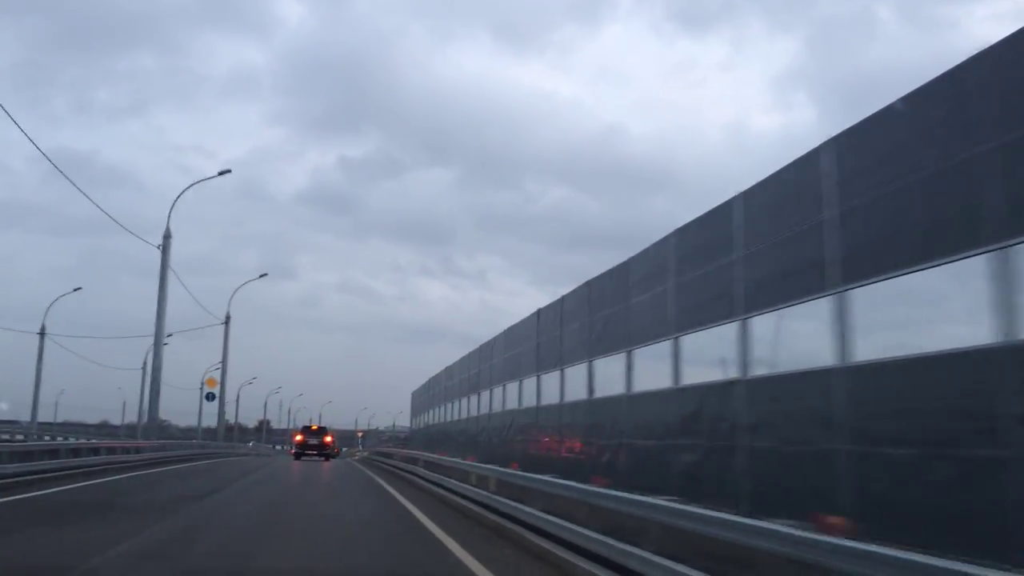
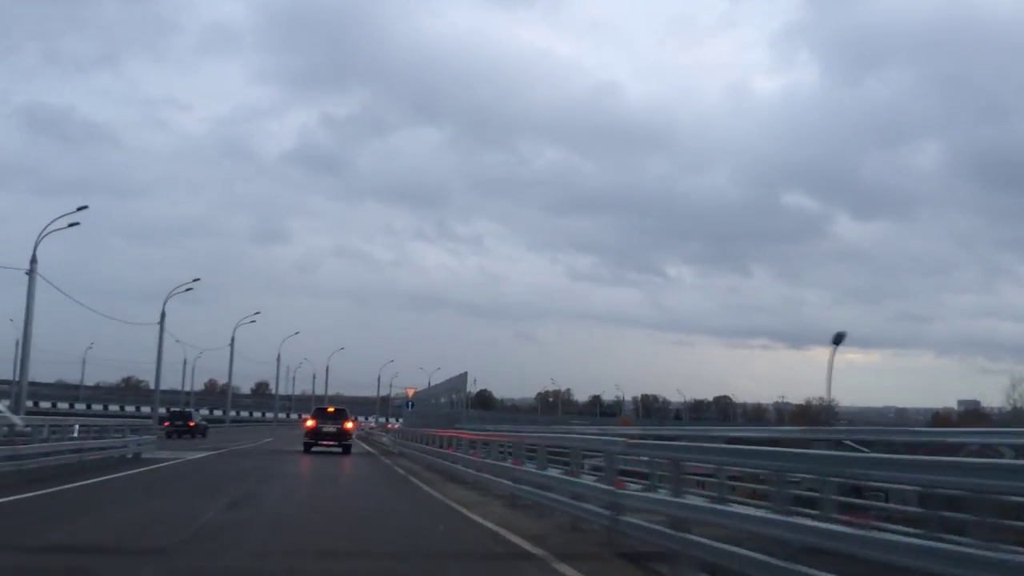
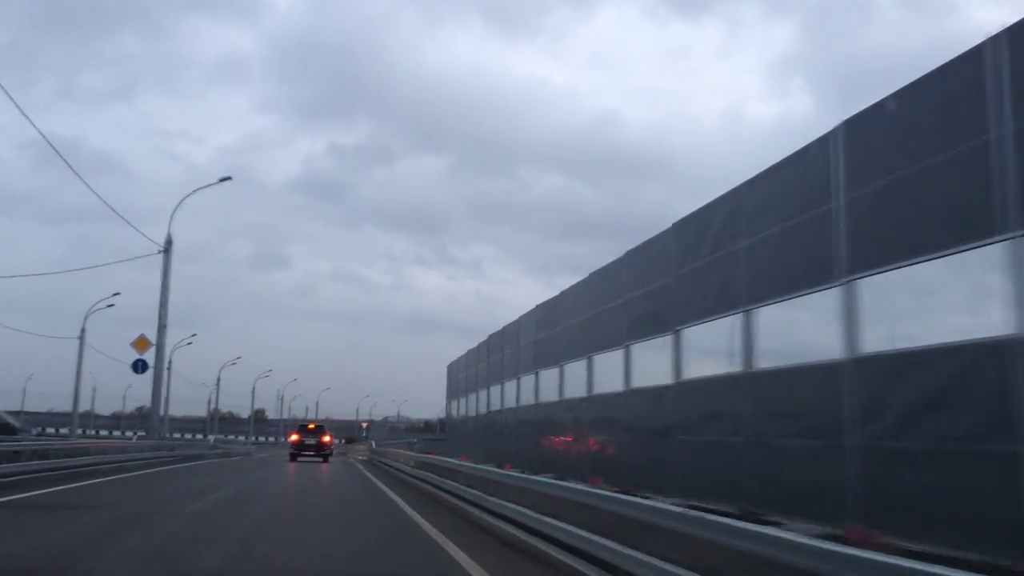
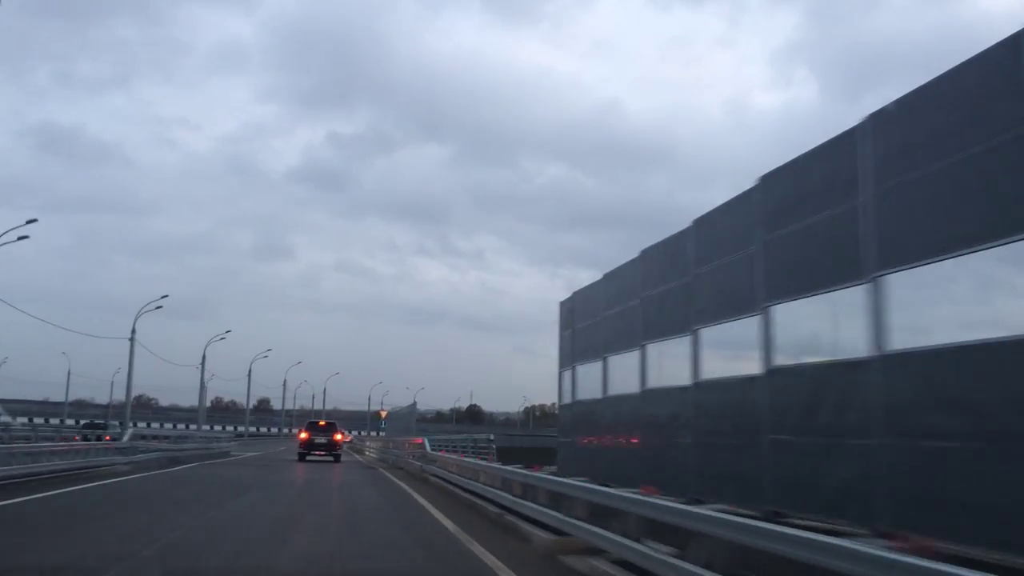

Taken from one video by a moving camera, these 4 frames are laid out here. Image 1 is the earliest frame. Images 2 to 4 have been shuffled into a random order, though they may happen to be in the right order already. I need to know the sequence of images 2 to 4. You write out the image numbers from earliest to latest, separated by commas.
3, 4, 2
